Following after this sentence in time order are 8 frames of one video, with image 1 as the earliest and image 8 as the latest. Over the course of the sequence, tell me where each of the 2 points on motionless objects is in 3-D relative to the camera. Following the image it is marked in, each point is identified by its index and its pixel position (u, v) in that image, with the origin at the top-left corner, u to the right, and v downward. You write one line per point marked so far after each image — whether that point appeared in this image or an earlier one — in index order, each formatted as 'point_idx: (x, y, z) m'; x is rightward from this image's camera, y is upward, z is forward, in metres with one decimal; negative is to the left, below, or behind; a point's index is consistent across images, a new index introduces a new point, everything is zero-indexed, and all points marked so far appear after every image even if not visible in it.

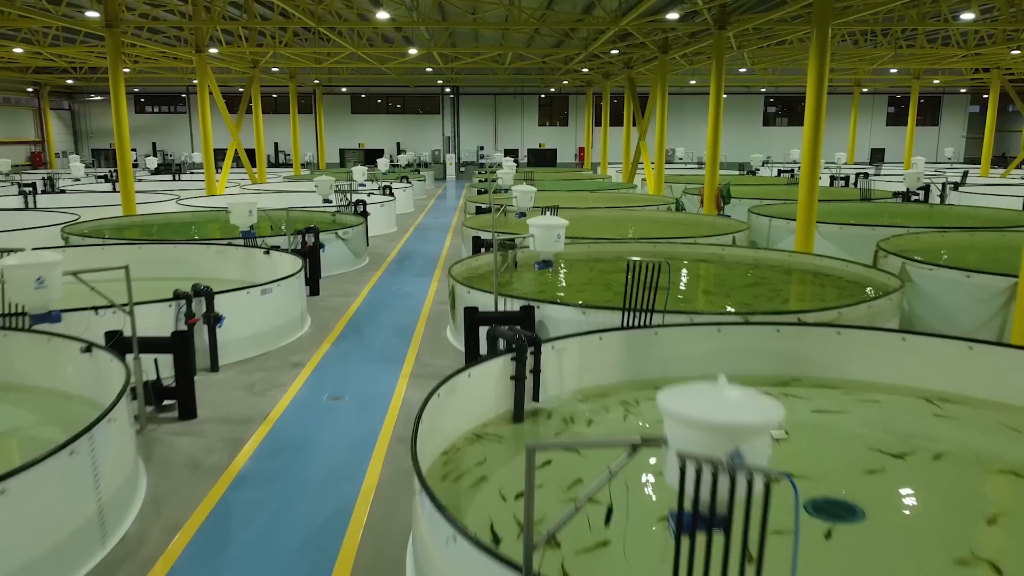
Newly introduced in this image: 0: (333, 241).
0: (-2.3, +0.6, +10.9) m
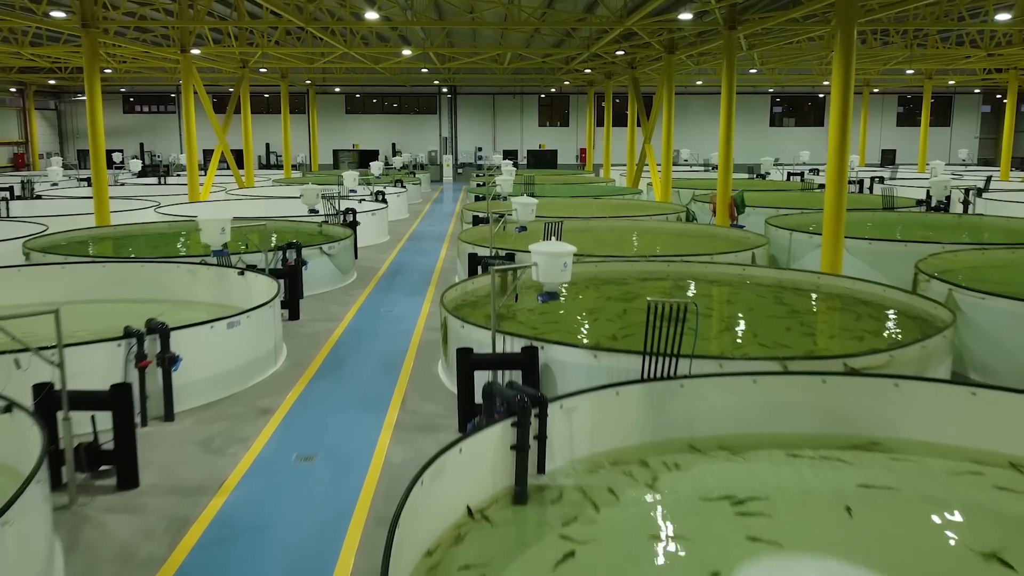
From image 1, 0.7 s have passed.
0: (-2.3, +0.4, +10.0) m
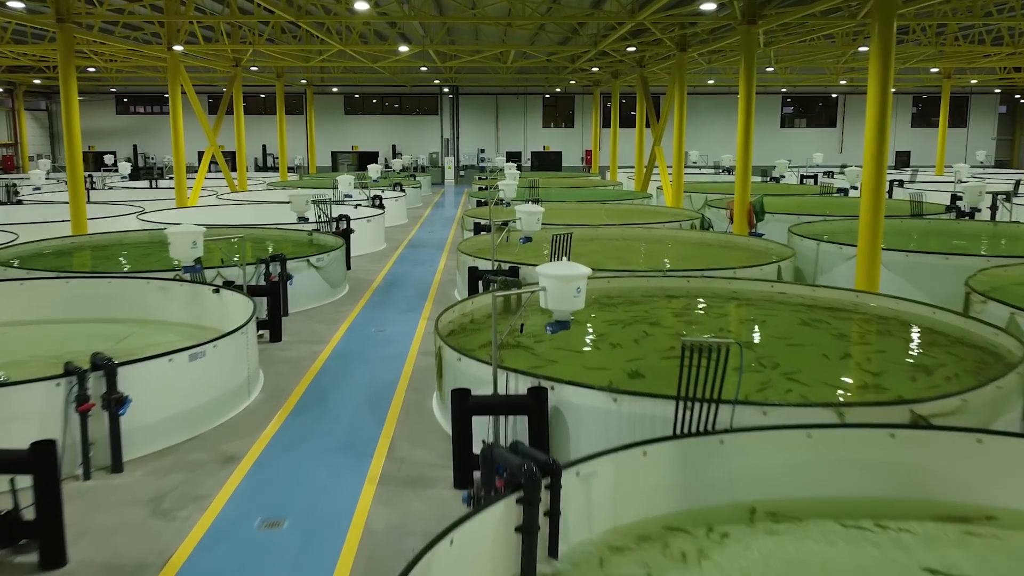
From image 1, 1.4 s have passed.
0: (-2.3, +0.2, +9.2) m
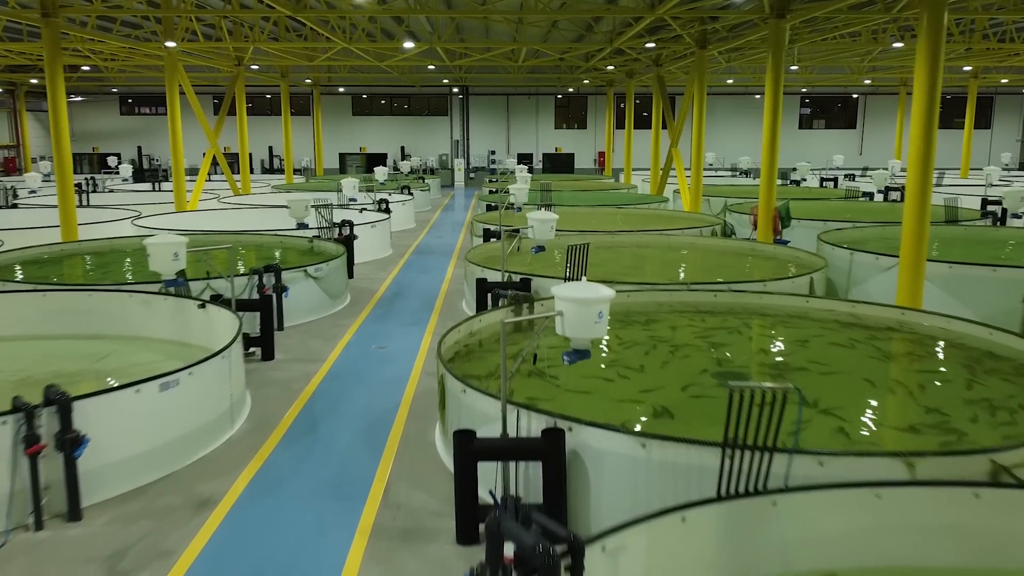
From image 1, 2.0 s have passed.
0: (-2.2, +0.1, +8.6) m
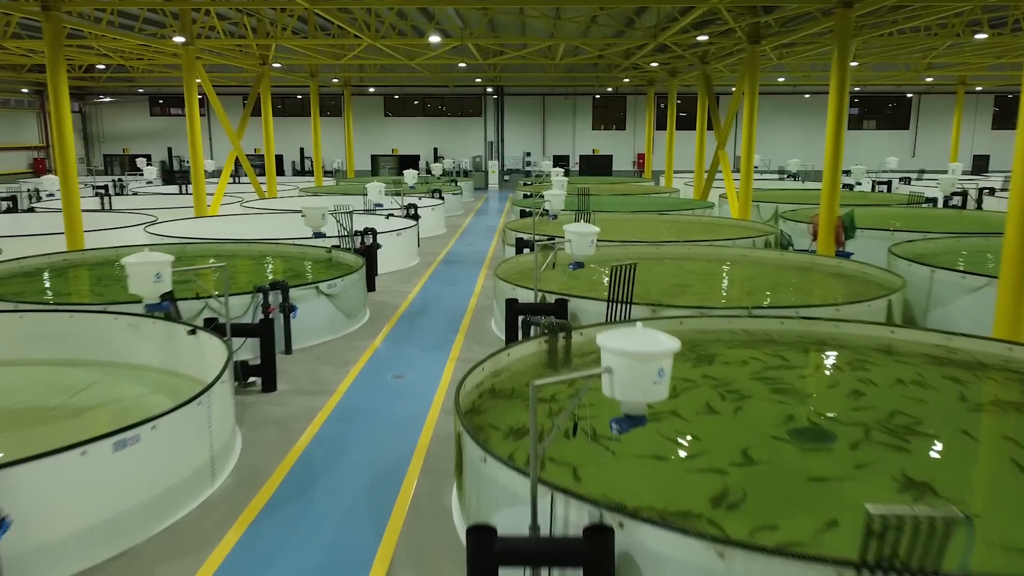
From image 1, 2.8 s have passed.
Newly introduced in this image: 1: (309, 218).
0: (-1.9, -0.1, +7.8) m
1: (-2.4, +0.8, +9.8) m
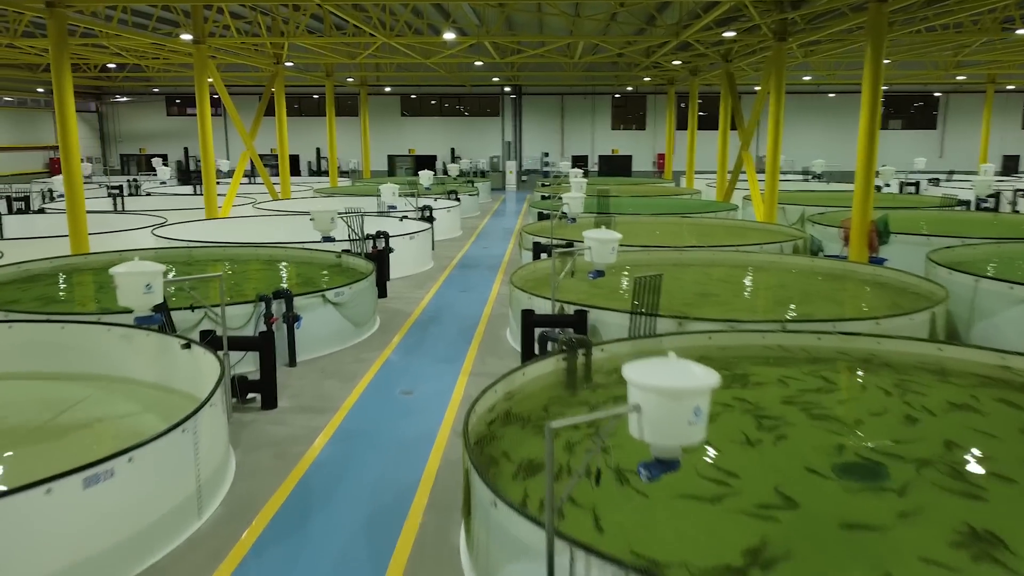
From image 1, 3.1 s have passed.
0: (-1.7, -0.2, +7.4) m
1: (-2.2, +0.8, +9.4) m
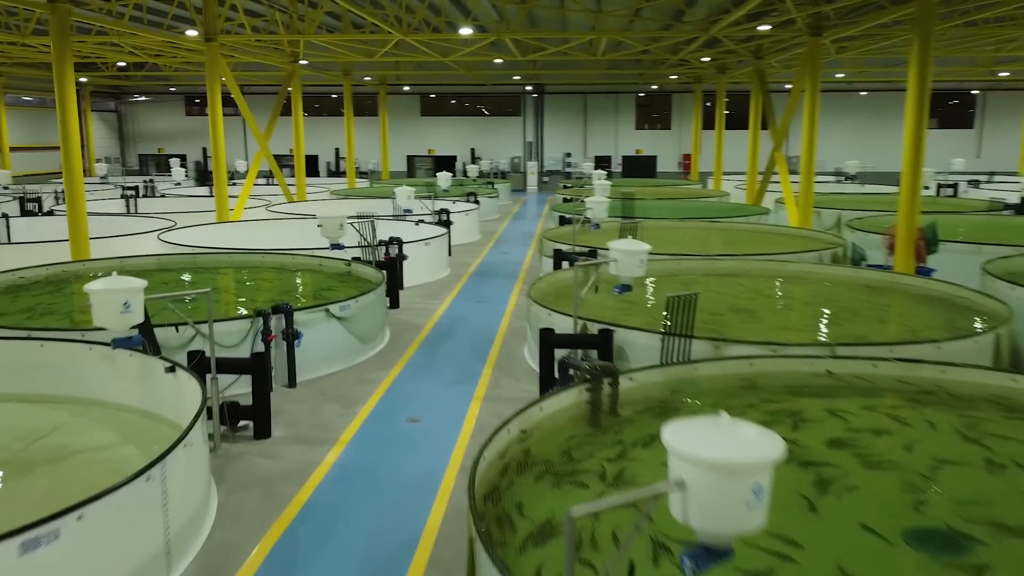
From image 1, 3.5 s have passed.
0: (-1.6, -0.3, +6.8) m
1: (-2.0, +0.6, +8.9) m
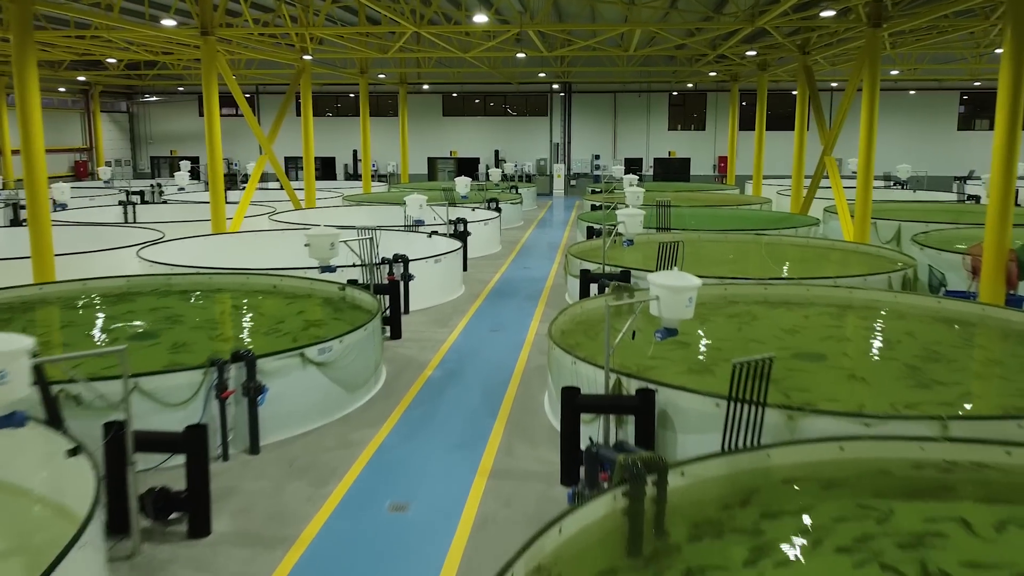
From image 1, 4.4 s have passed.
0: (-1.5, -0.6, +5.6) m
1: (-1.8, +0.4, +7.7) m
